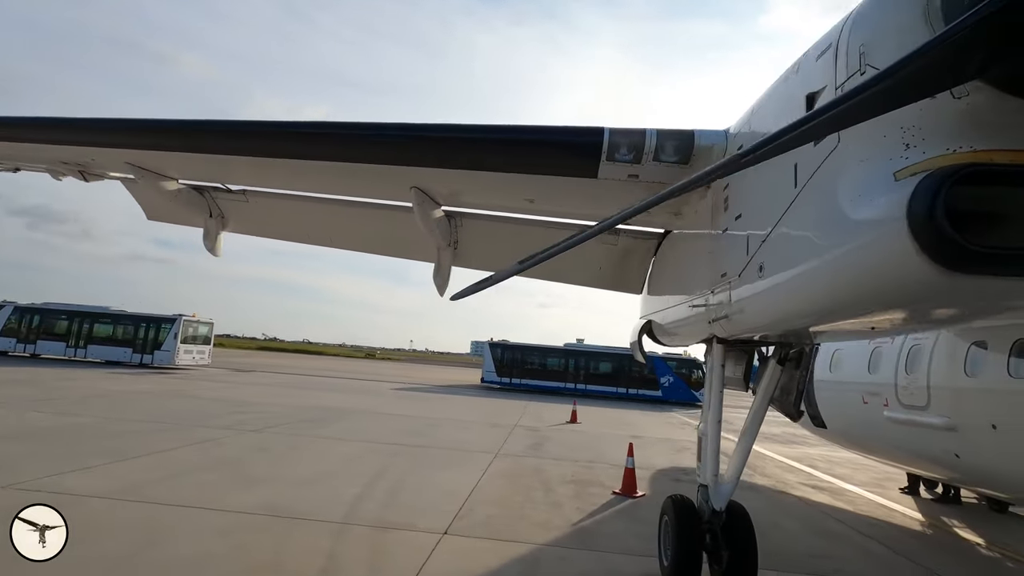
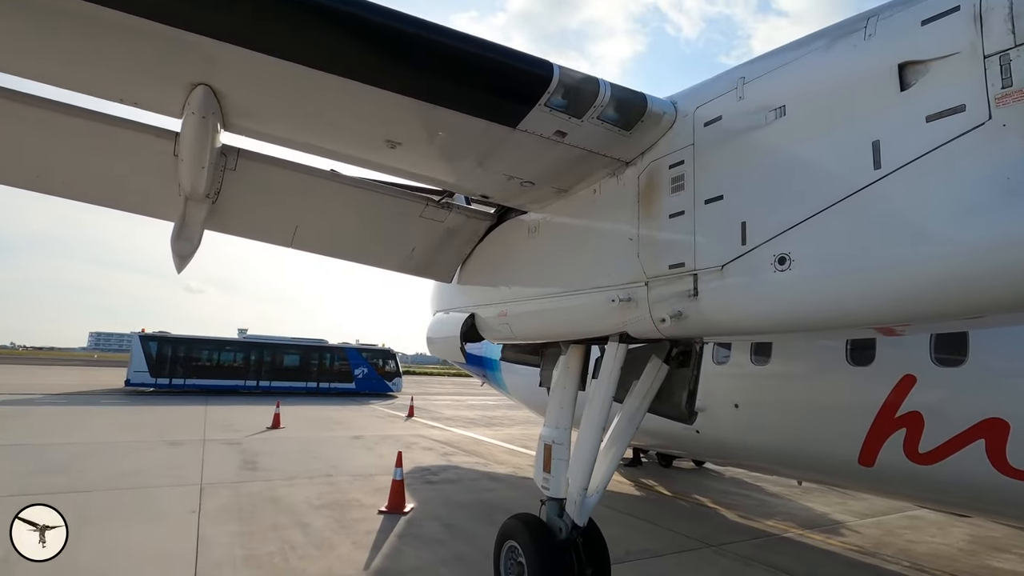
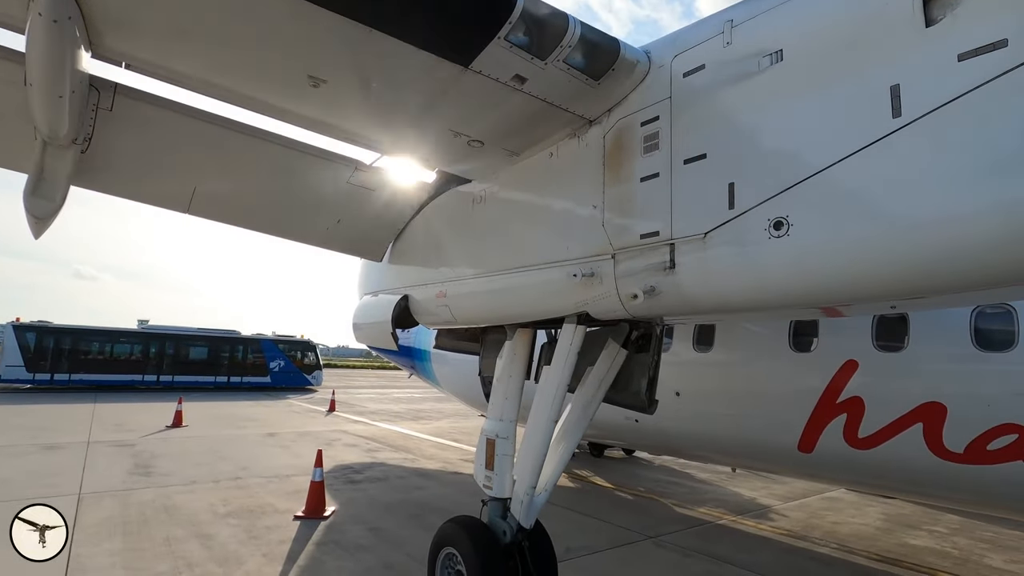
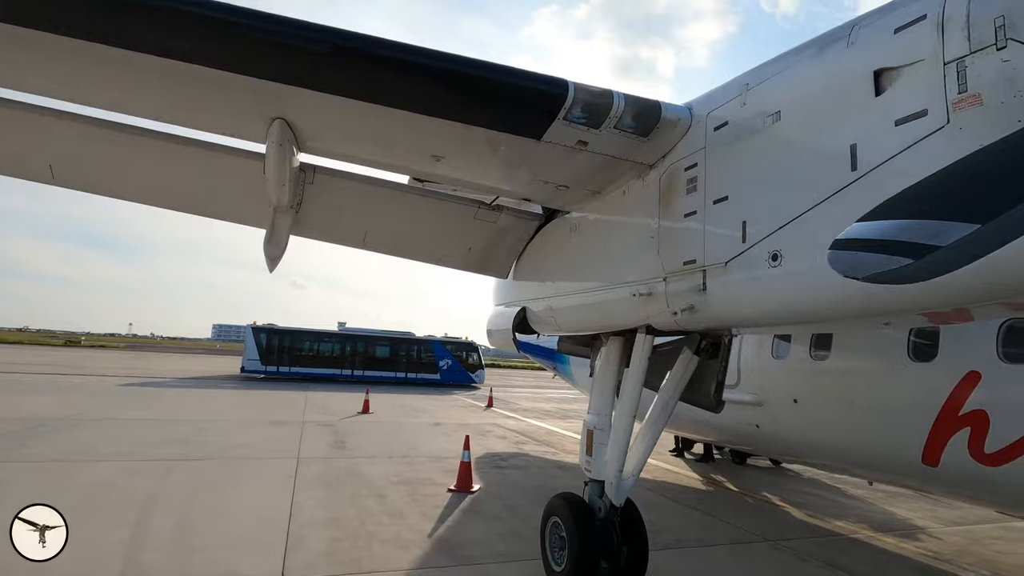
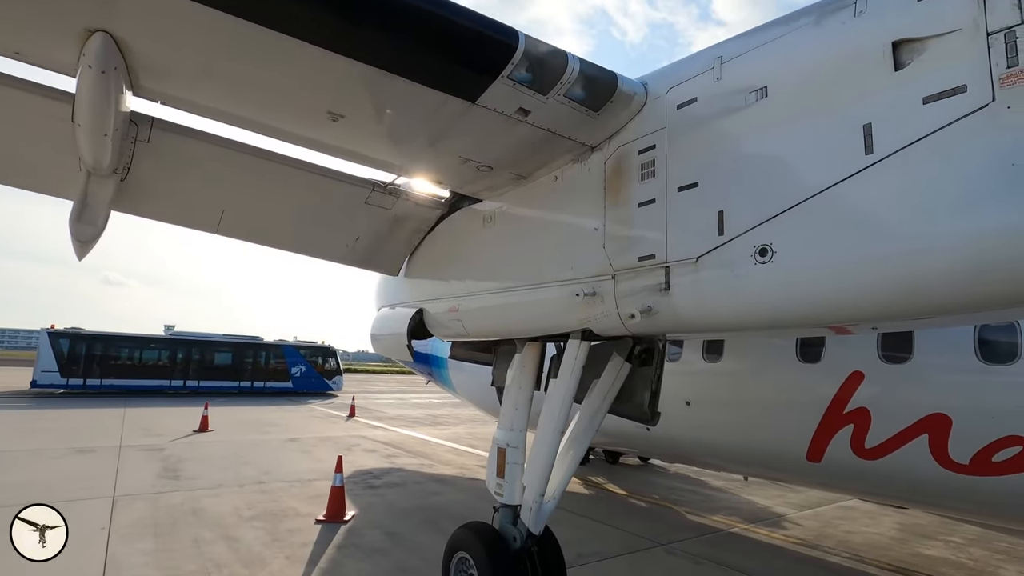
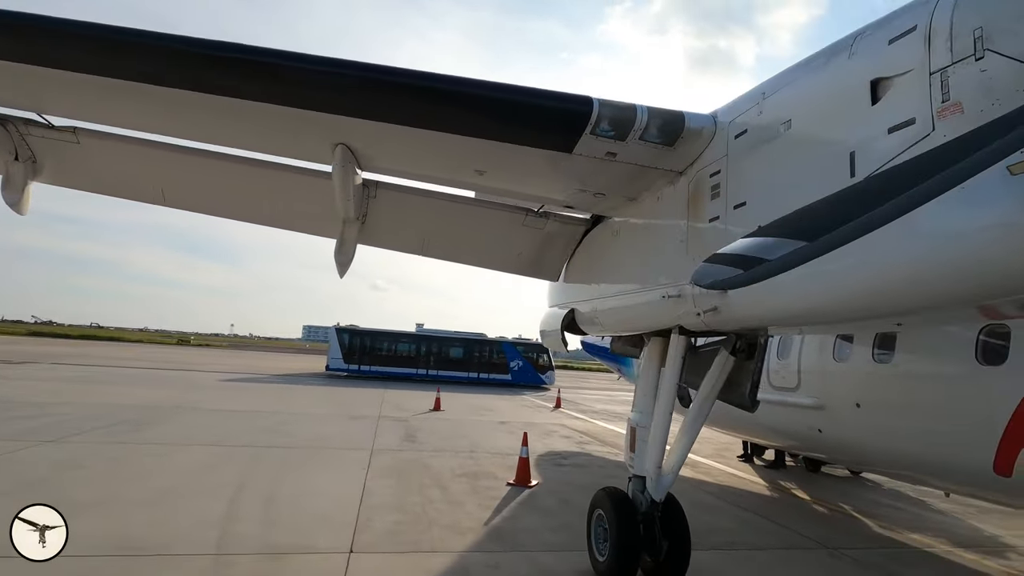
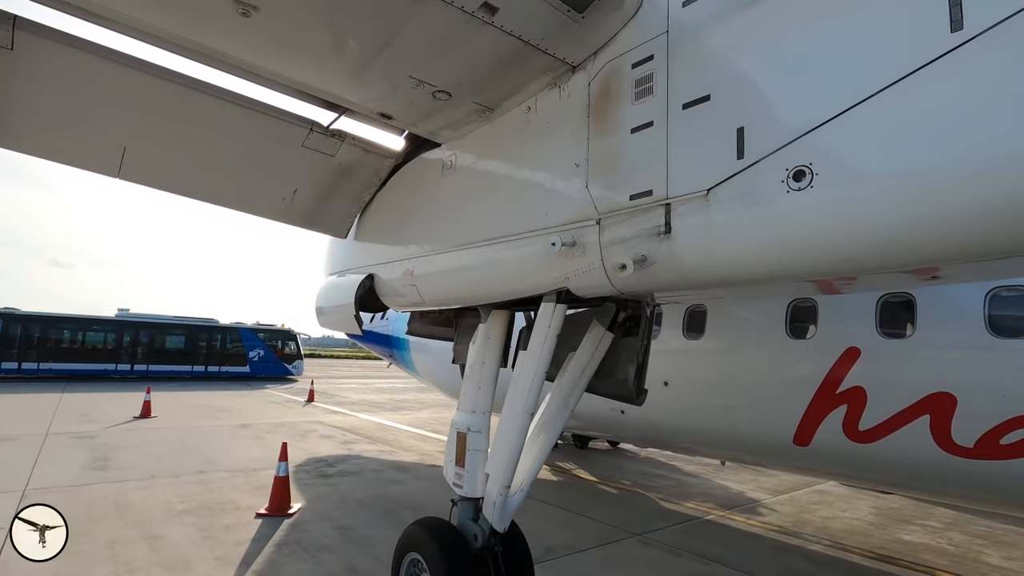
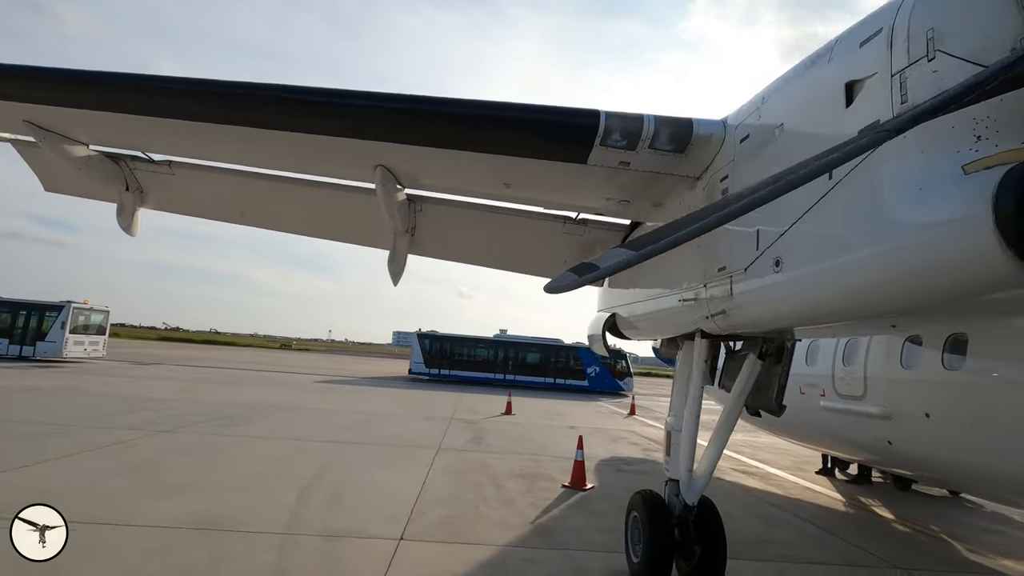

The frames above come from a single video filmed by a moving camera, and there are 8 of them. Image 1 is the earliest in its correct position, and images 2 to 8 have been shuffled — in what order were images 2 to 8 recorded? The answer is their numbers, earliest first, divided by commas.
8, 6, 4, 2, 5, 3, 7
